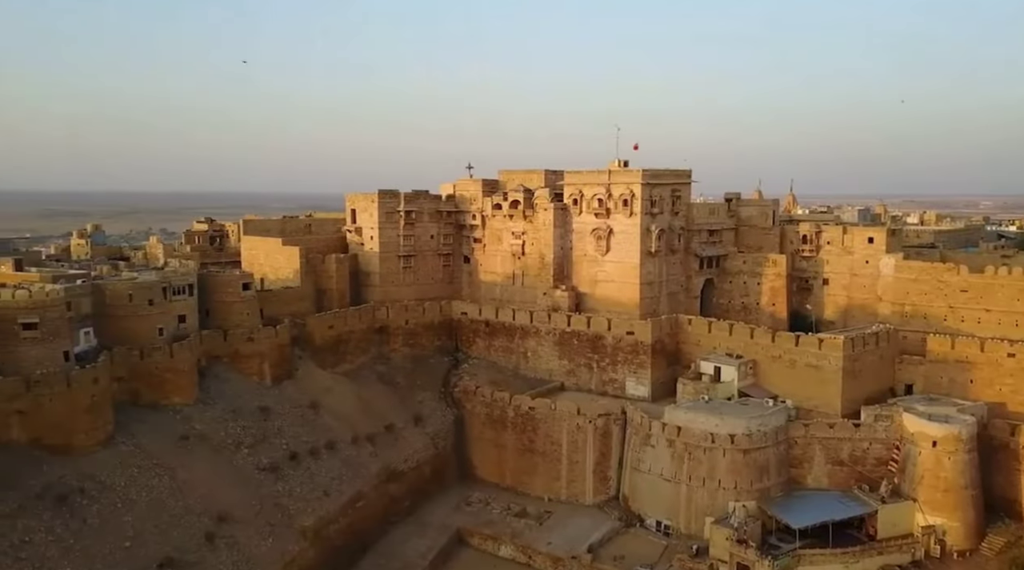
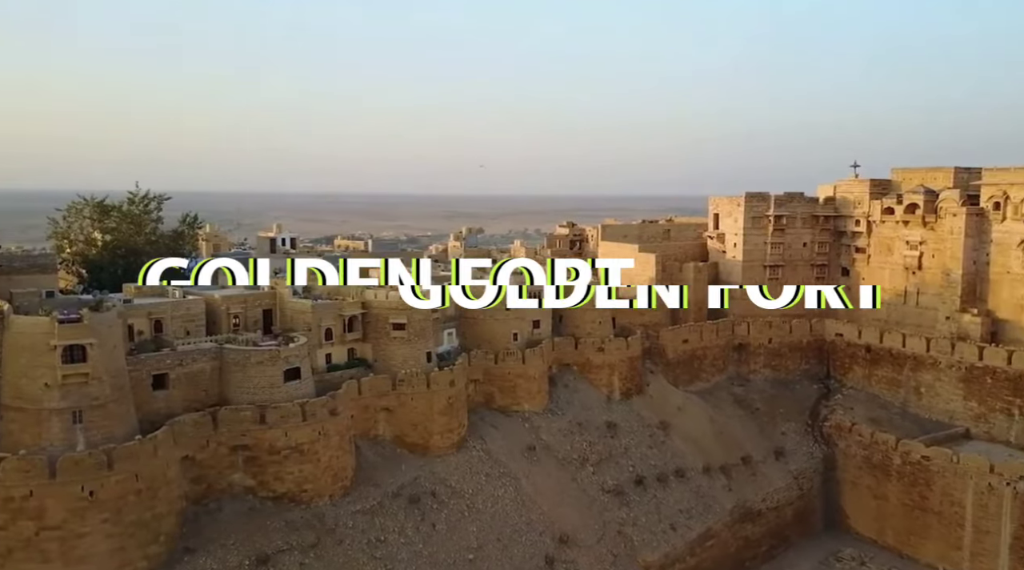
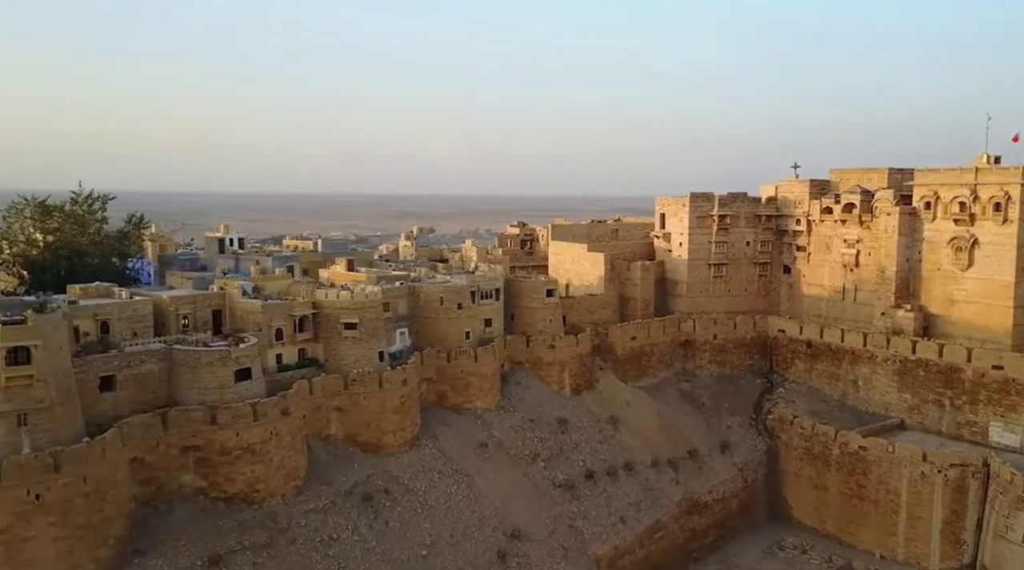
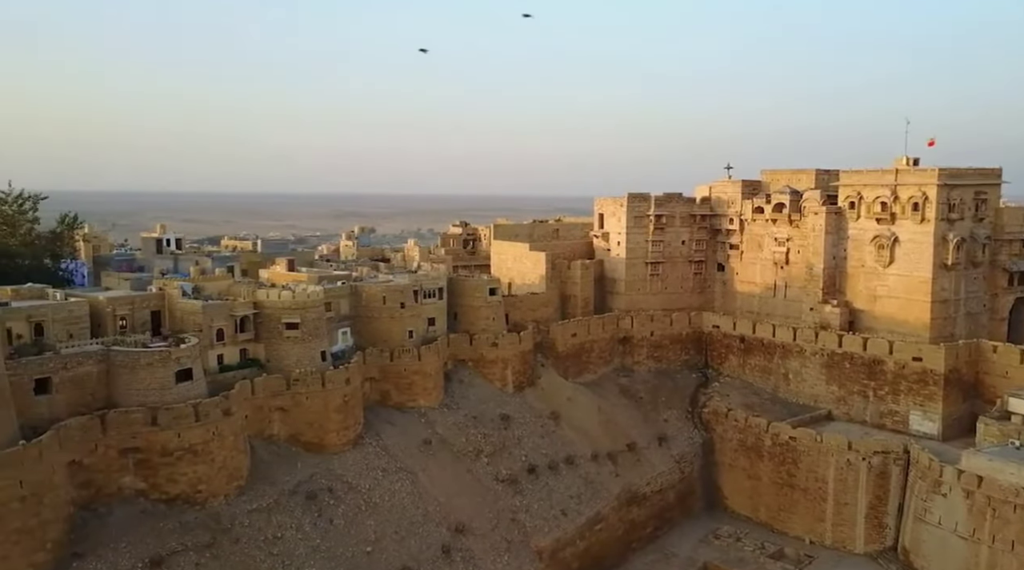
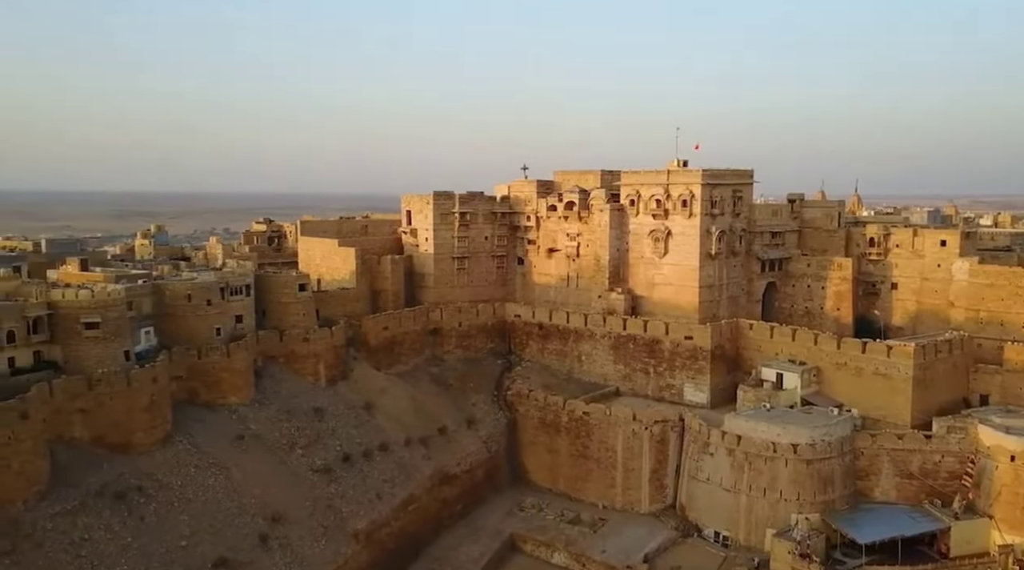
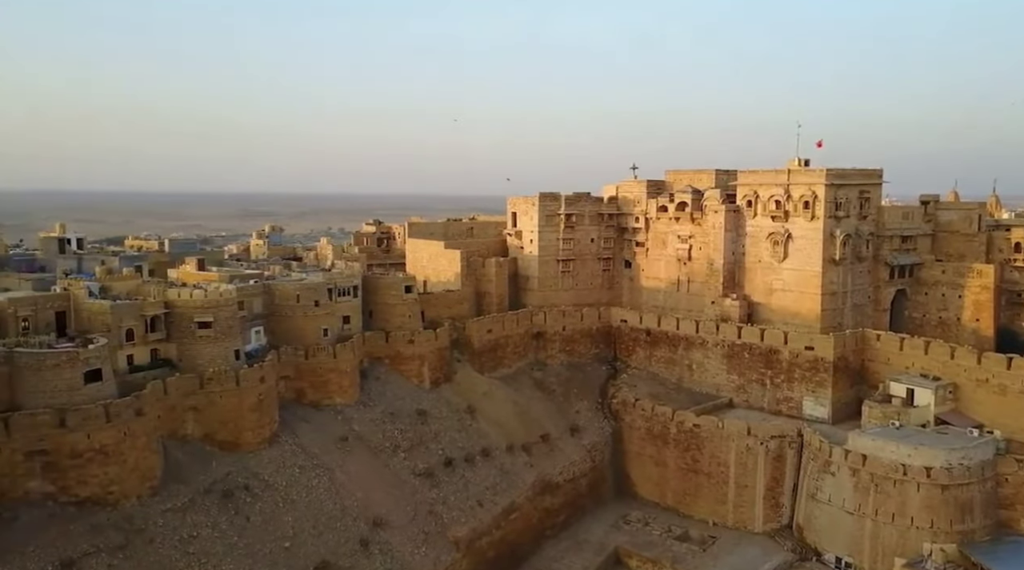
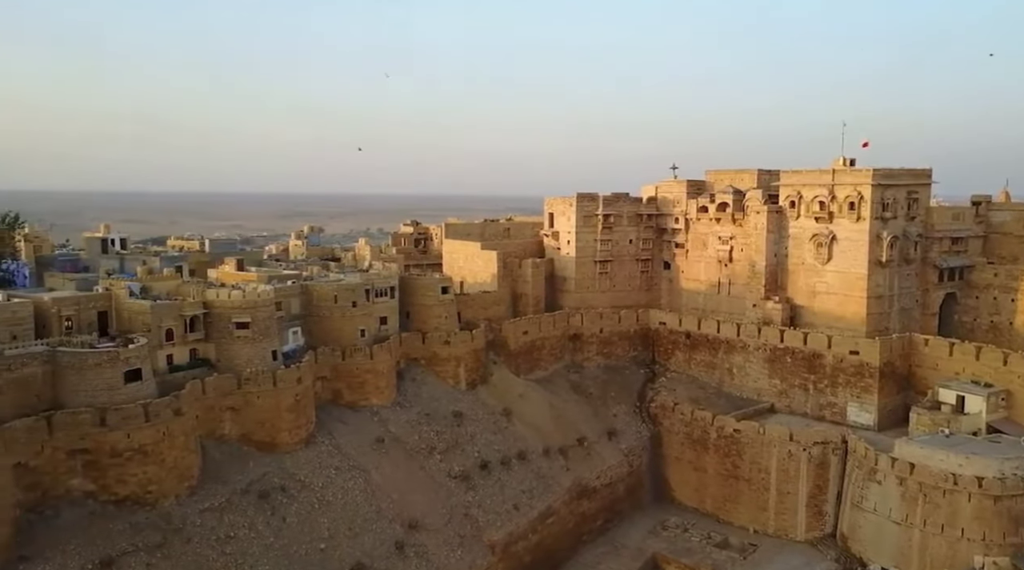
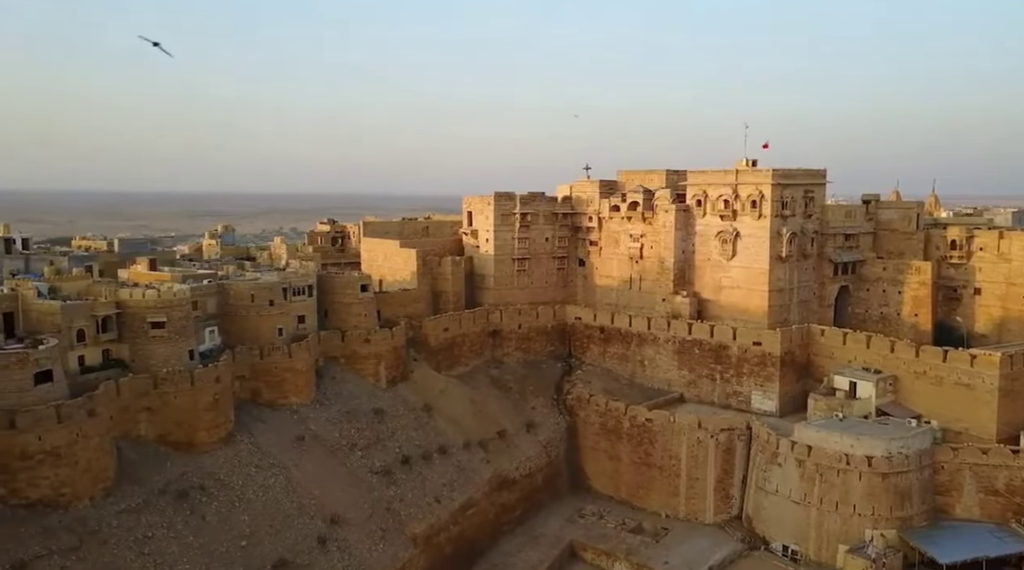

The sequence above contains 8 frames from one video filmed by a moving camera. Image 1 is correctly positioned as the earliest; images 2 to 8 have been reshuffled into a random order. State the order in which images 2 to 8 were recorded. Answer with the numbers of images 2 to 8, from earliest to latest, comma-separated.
5, 8, 6, 7, 4, 3, 2
